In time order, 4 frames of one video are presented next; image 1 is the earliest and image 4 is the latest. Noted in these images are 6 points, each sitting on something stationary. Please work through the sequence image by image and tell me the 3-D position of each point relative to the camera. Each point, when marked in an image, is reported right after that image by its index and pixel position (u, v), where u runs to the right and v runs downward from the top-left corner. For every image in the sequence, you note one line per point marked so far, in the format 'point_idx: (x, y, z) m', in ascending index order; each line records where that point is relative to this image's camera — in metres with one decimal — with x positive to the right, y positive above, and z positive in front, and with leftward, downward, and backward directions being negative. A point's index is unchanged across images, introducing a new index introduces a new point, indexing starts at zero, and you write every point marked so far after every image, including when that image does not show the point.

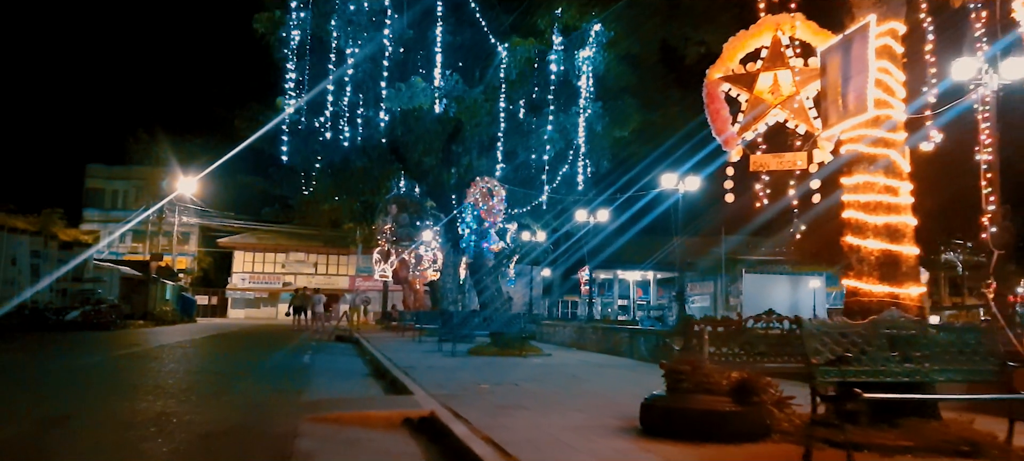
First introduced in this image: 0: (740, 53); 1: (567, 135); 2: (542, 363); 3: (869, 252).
0: (+2.5, +1.9, +9.3) m
1: (+1.3, +2.2, +19.2) m
2: (+0.6, -2.7, +17.4) m
3: (+3.4, -0.2, +8.1) m
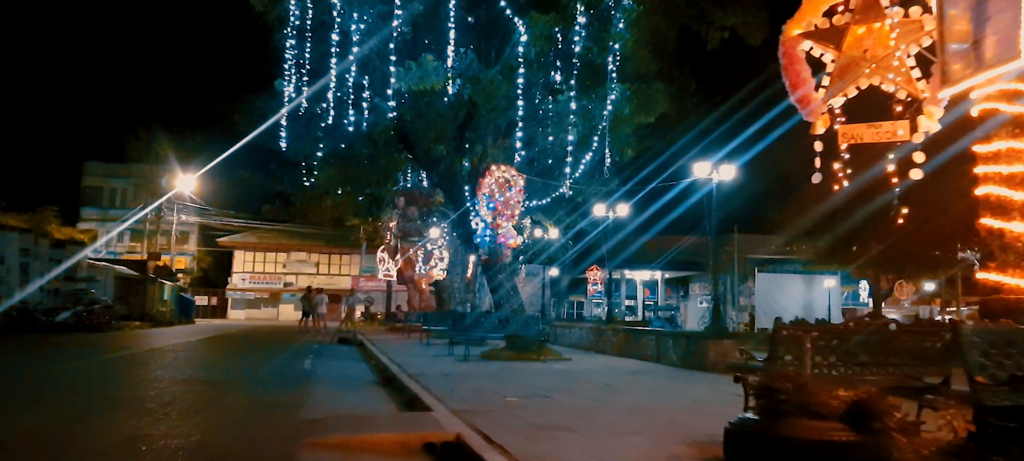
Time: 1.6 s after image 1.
0: (+2.8, +2.0, +7.8) m
1: (+1.7, +2.3, +17.7) m
2: (+1.0, -2.5, +15.9) m
3: (+3.8, 0.0, +6.5) m
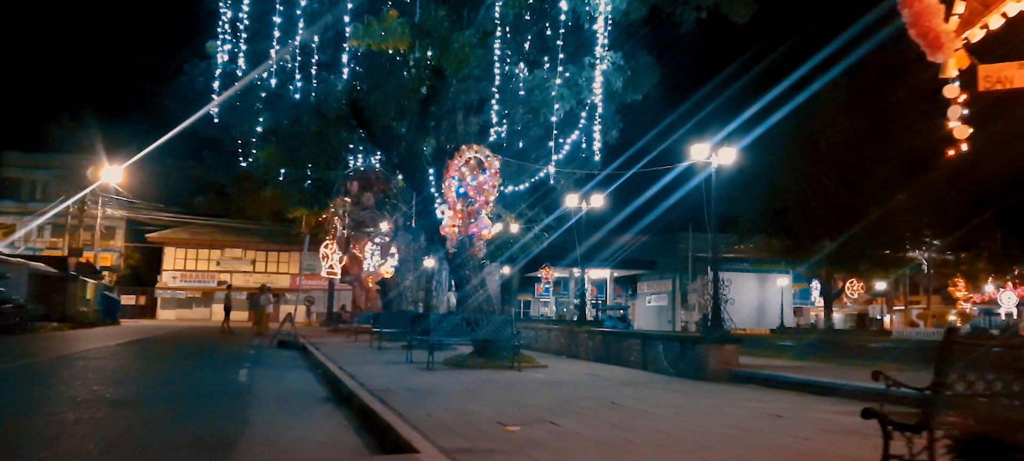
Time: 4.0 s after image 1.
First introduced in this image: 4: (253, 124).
0: (+3.0, +2.2, +5.8) m
1: (+1.1, +2.5, +15.5) m
2: (+0.6, -2.4, +13.7) m
3: (+4.0, +0.1, +4.6) m
4: (-5.0, +2.0, +16.4) m
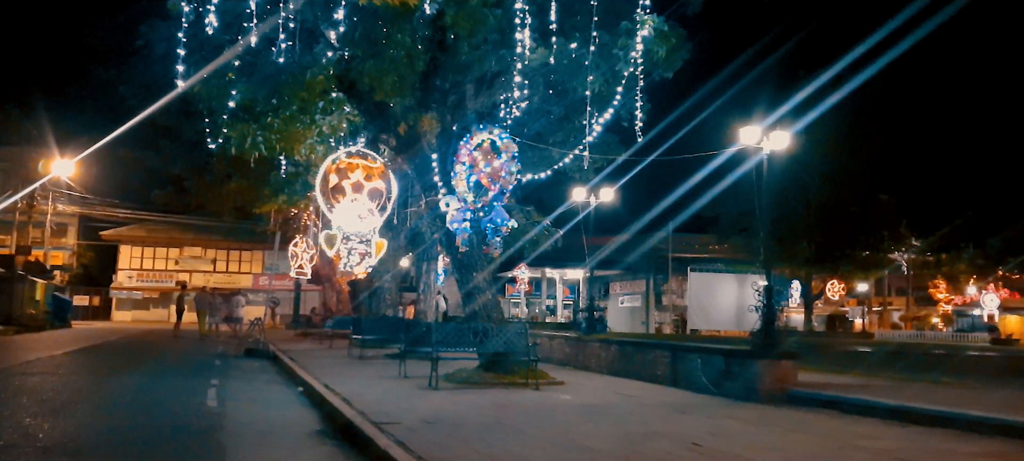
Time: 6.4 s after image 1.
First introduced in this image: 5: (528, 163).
0: (+3.7, +2.2, +3.8) m
1: (+1.4, +2.5, +13.4) m
2: (+0.9, -2.3, +11.6) m
3: (+4.8, +0.1, +2.6) m
4: (-4.7, +2.1, +14.1) m
5: (+0.2, +1.2, +16.4) m
